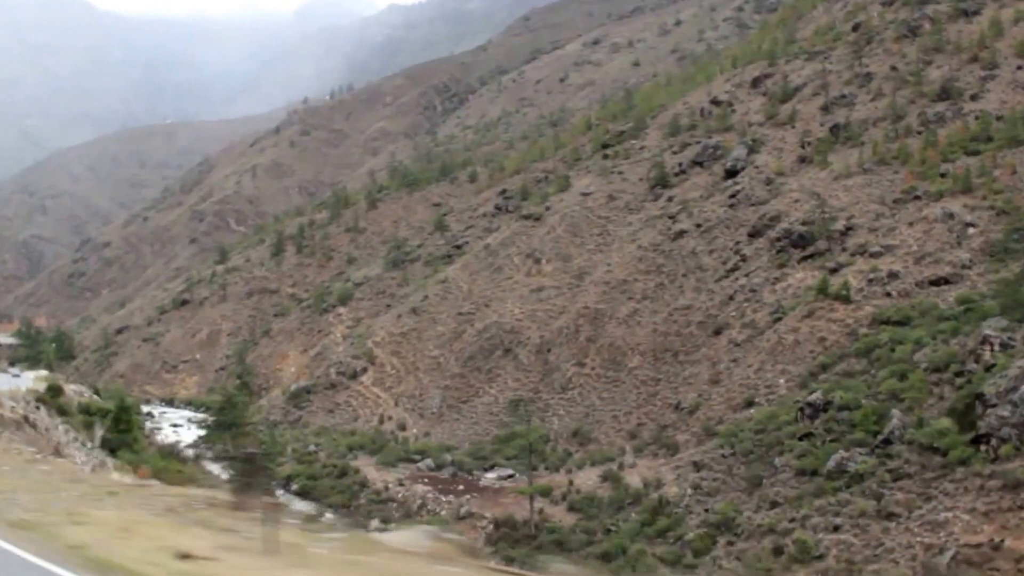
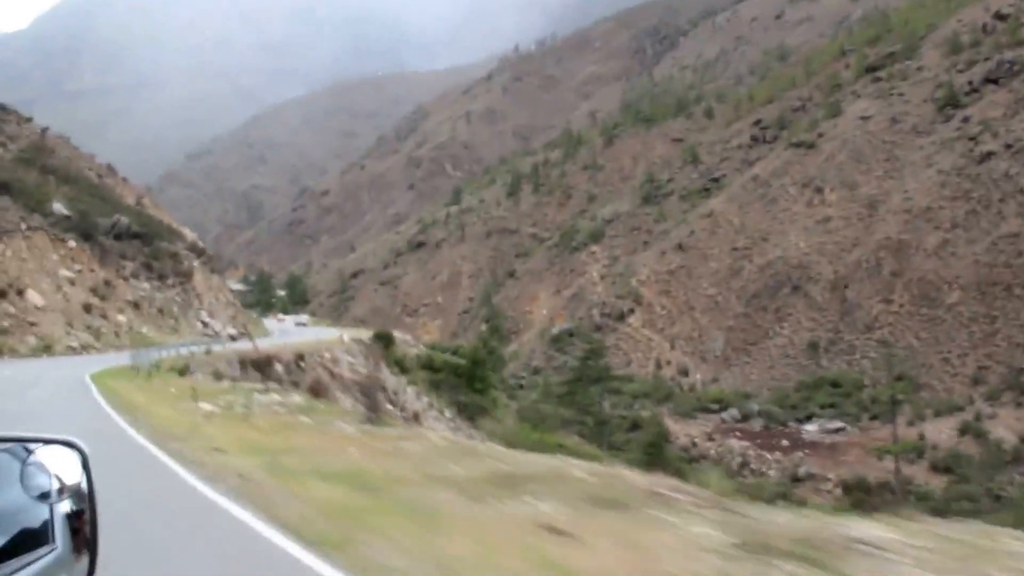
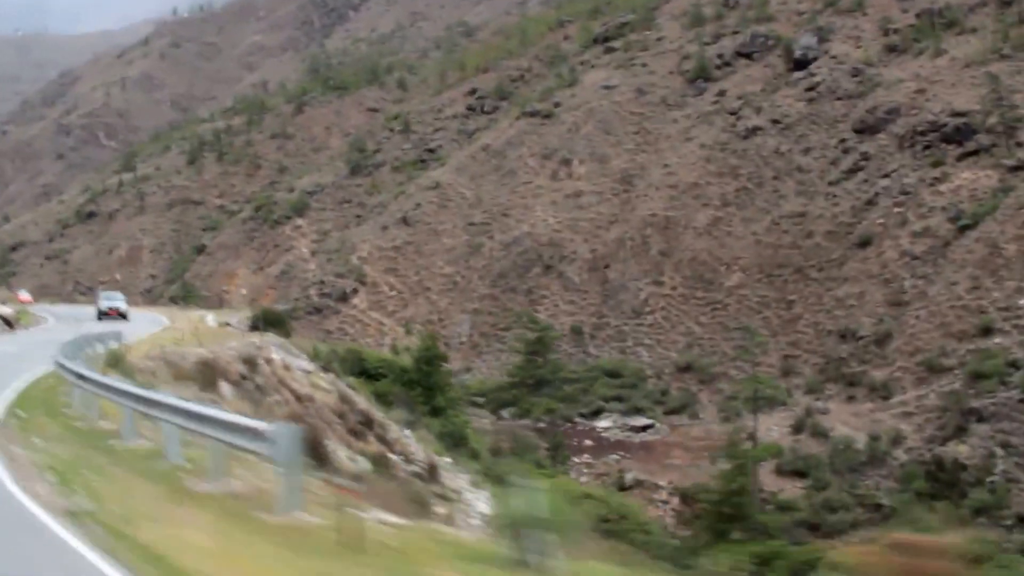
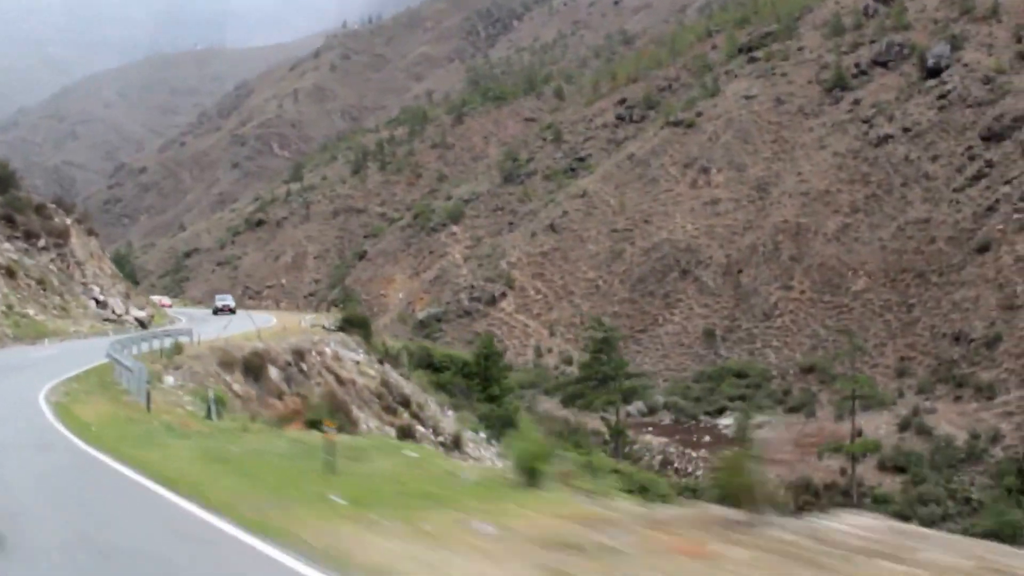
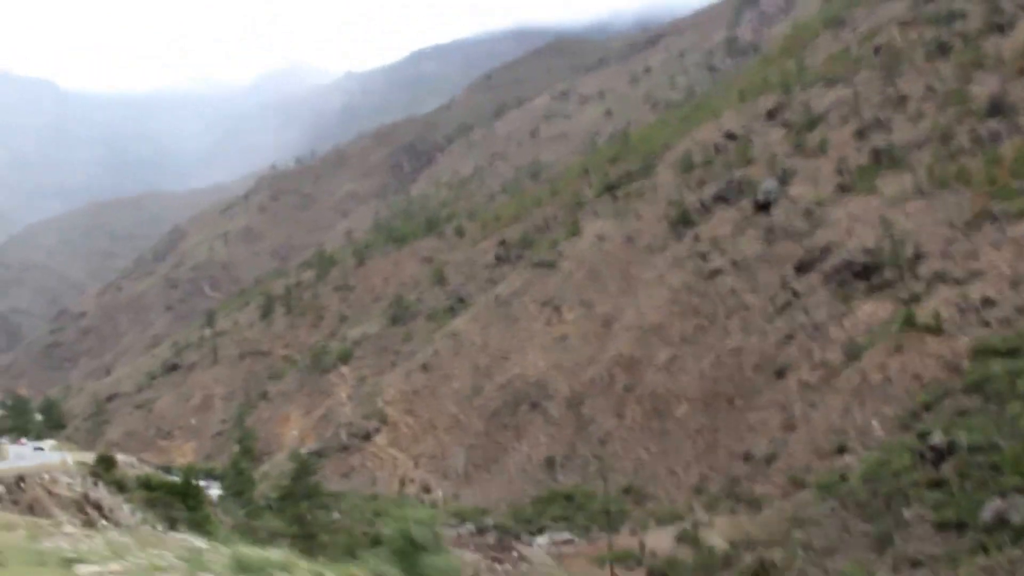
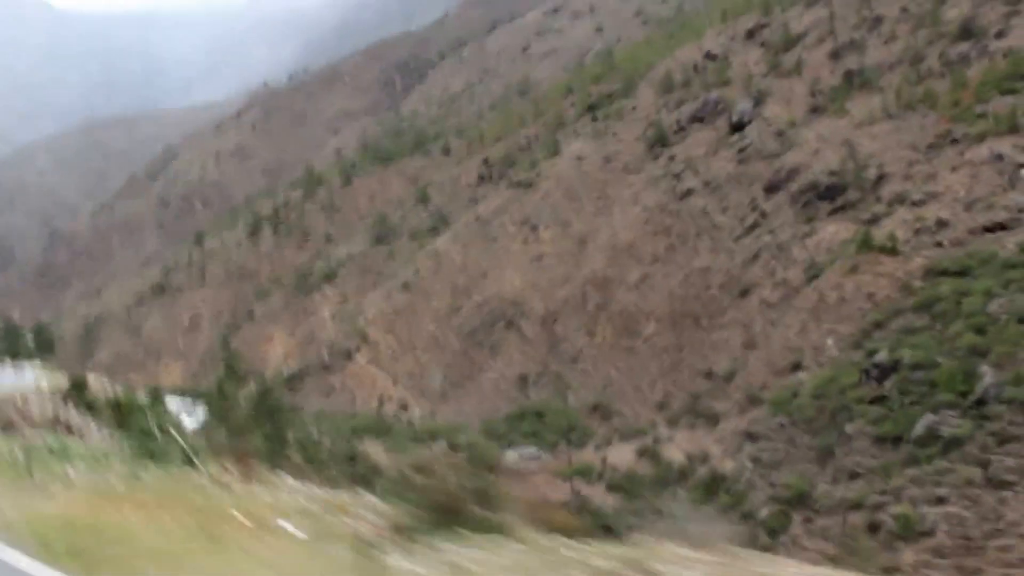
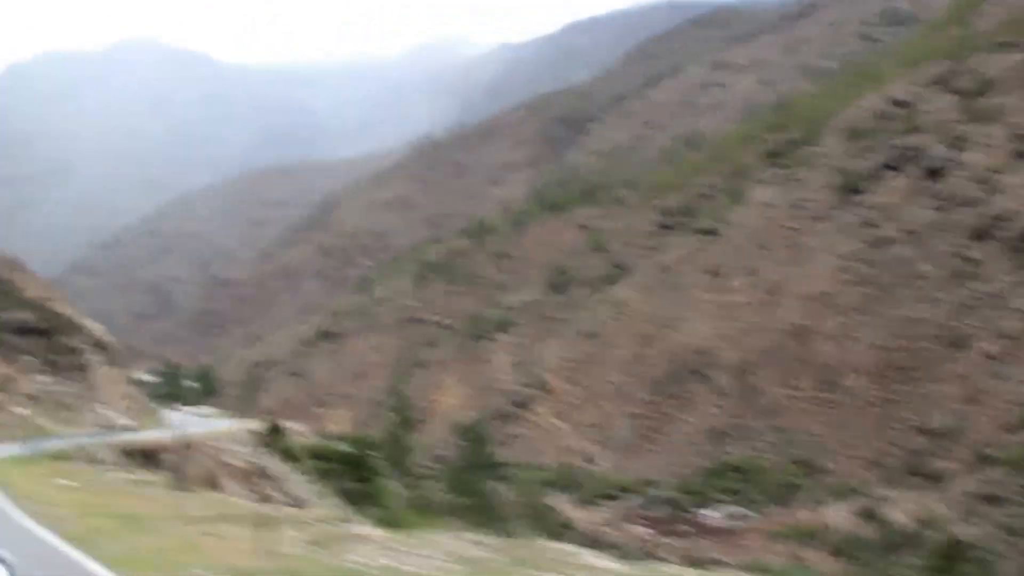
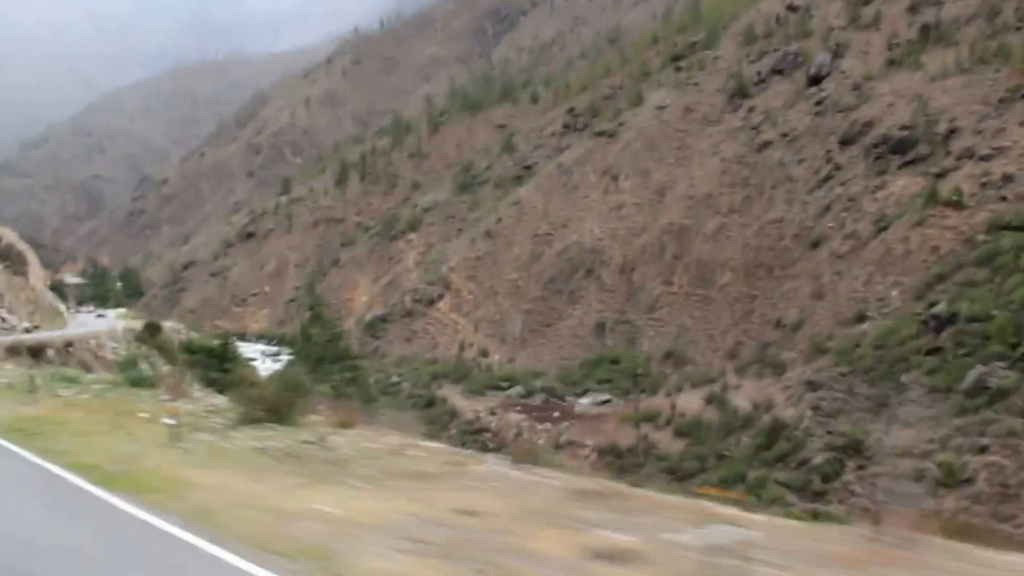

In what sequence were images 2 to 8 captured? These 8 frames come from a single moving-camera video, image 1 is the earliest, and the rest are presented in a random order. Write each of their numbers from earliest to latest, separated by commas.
8, 6, 5, 7, 2, 4, 3
